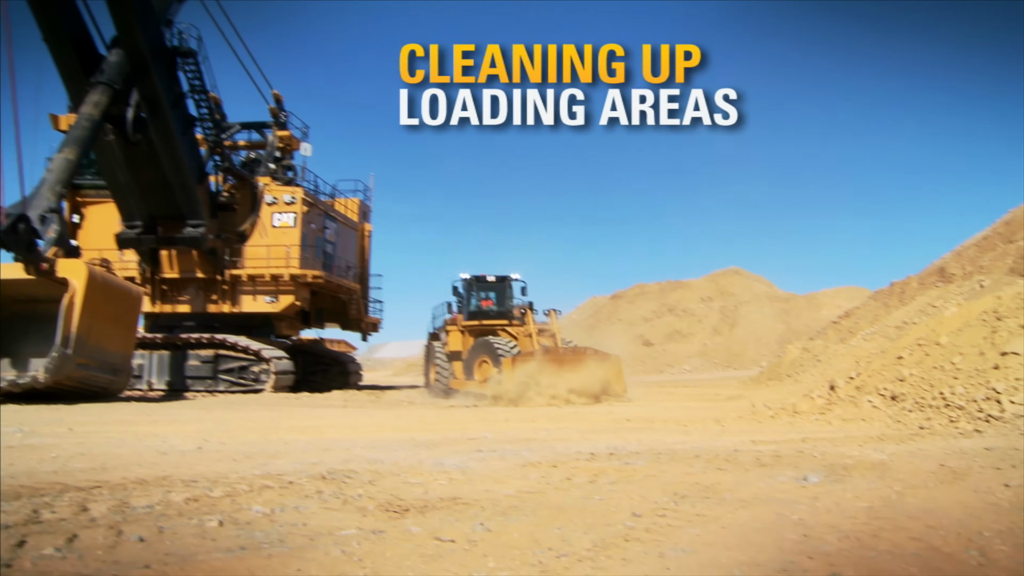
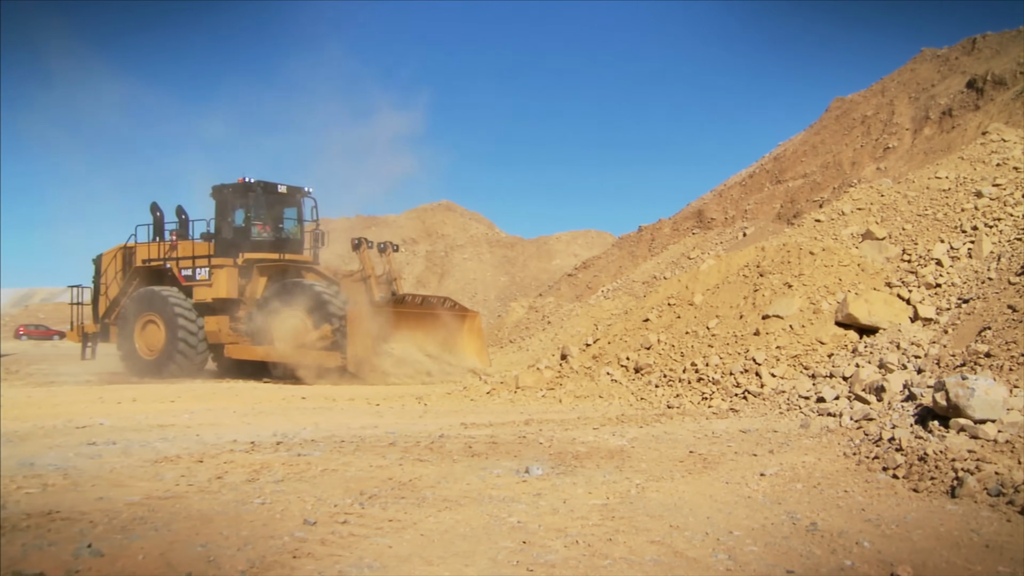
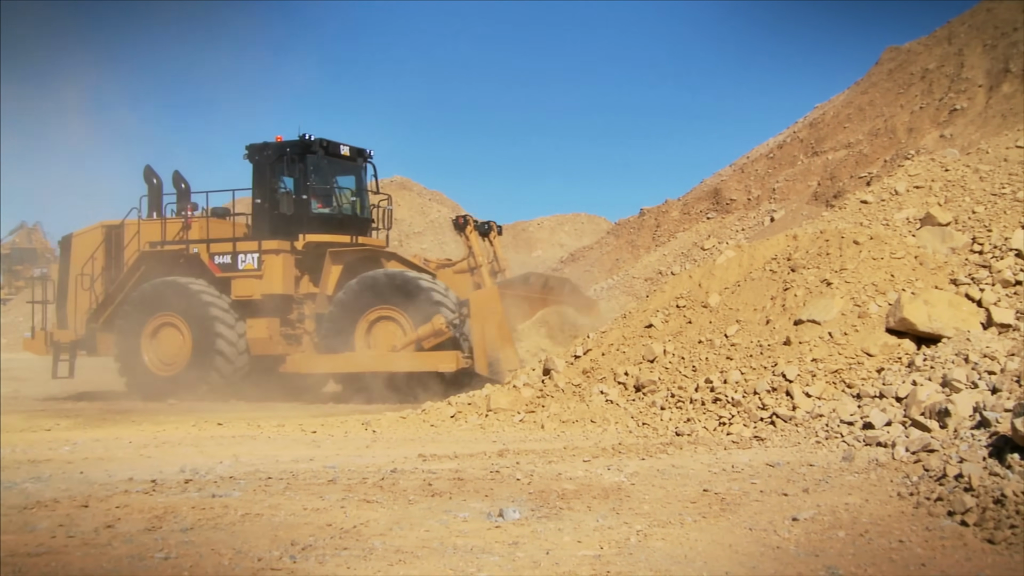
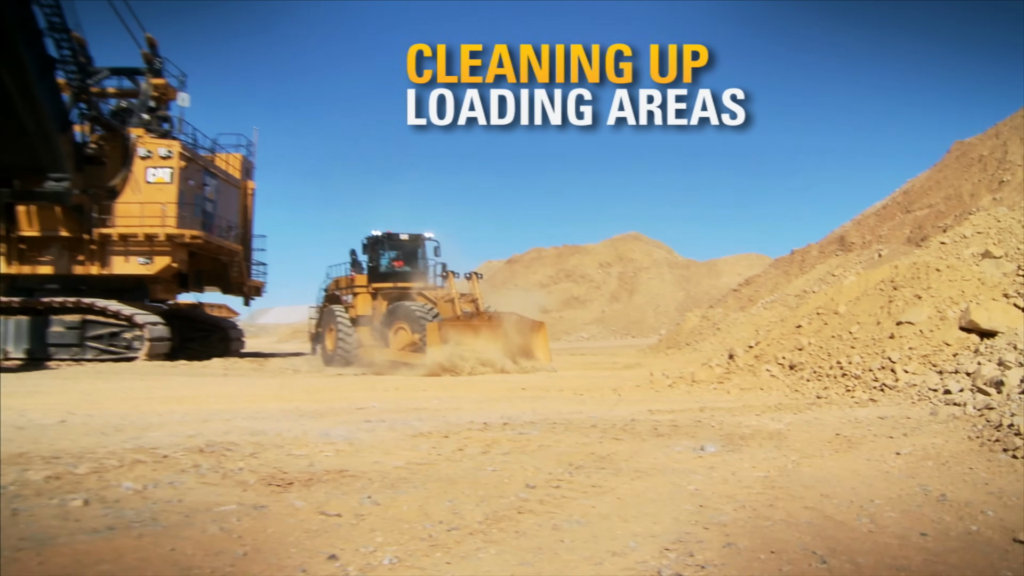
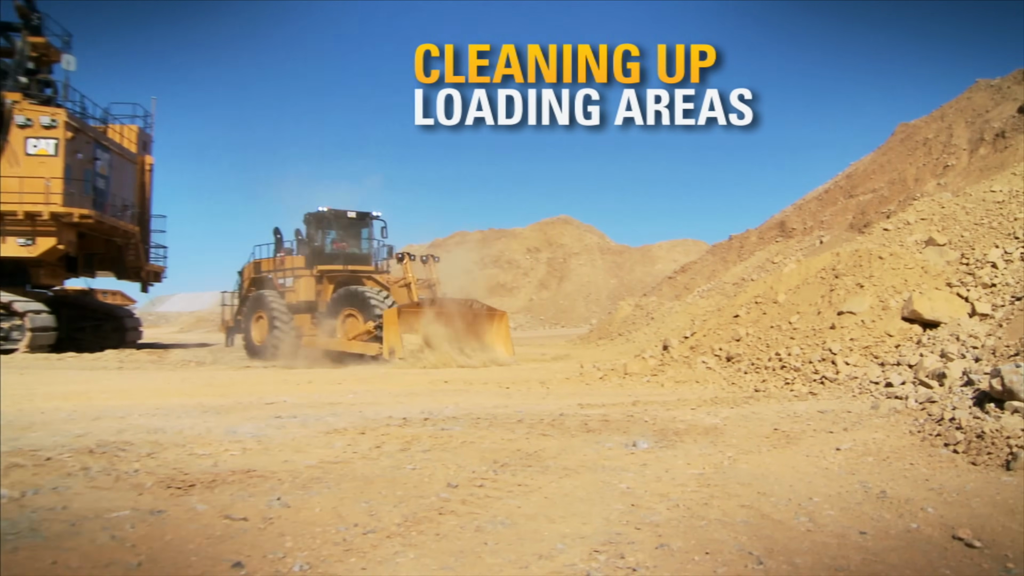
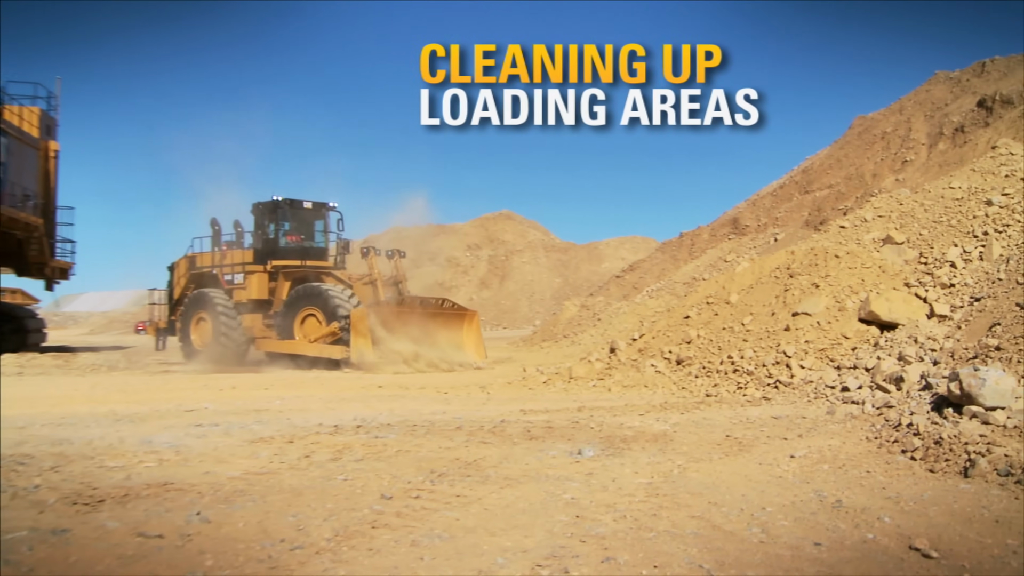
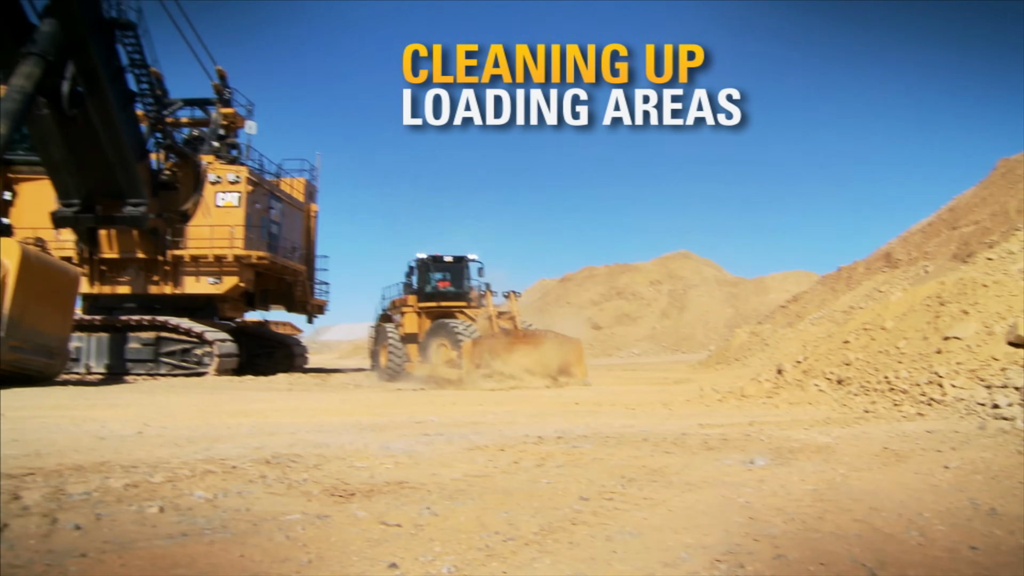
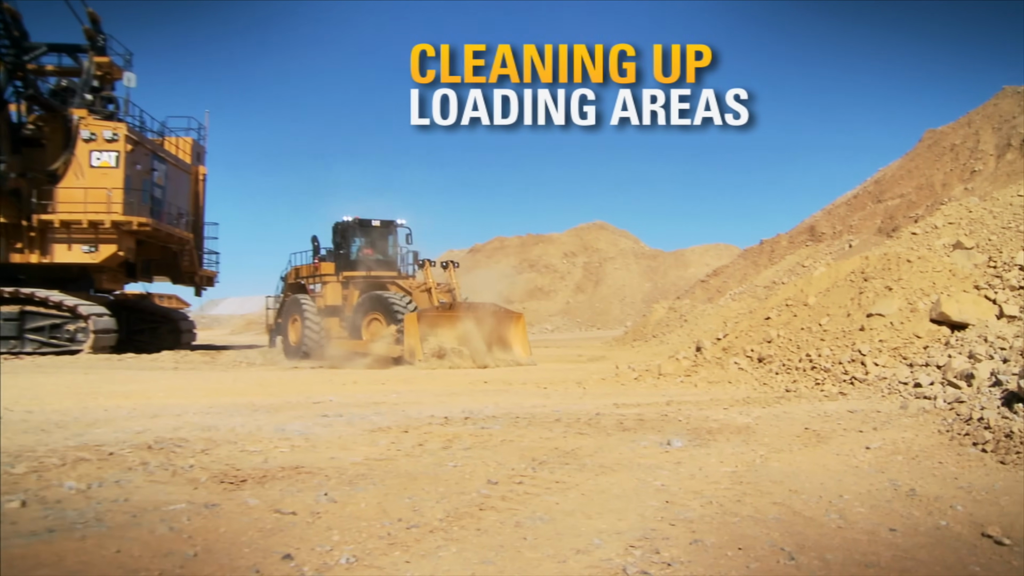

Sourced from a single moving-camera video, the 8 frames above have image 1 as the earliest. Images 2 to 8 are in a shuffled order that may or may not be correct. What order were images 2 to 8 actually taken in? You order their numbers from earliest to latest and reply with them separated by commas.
7, 4, 8, 5, 6, 2, 3
